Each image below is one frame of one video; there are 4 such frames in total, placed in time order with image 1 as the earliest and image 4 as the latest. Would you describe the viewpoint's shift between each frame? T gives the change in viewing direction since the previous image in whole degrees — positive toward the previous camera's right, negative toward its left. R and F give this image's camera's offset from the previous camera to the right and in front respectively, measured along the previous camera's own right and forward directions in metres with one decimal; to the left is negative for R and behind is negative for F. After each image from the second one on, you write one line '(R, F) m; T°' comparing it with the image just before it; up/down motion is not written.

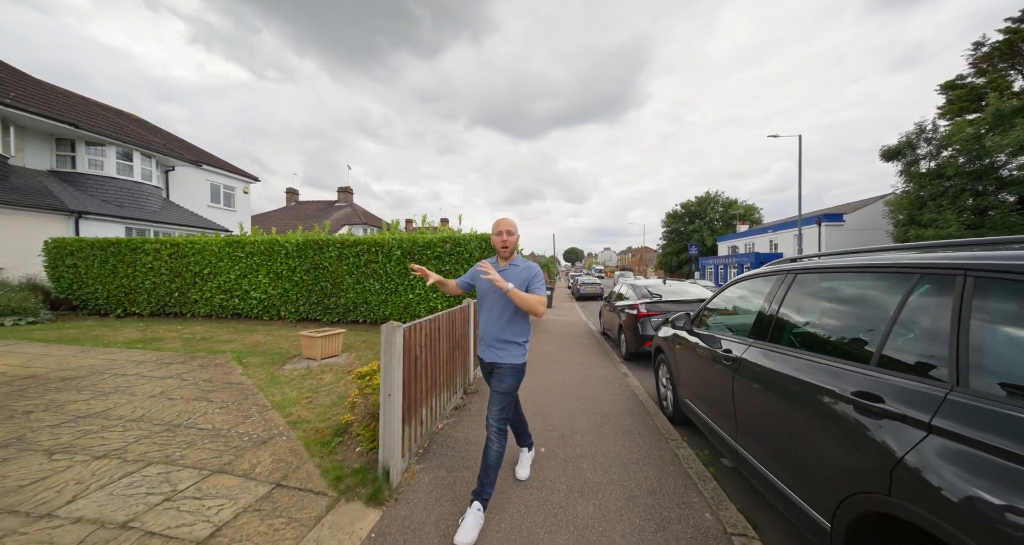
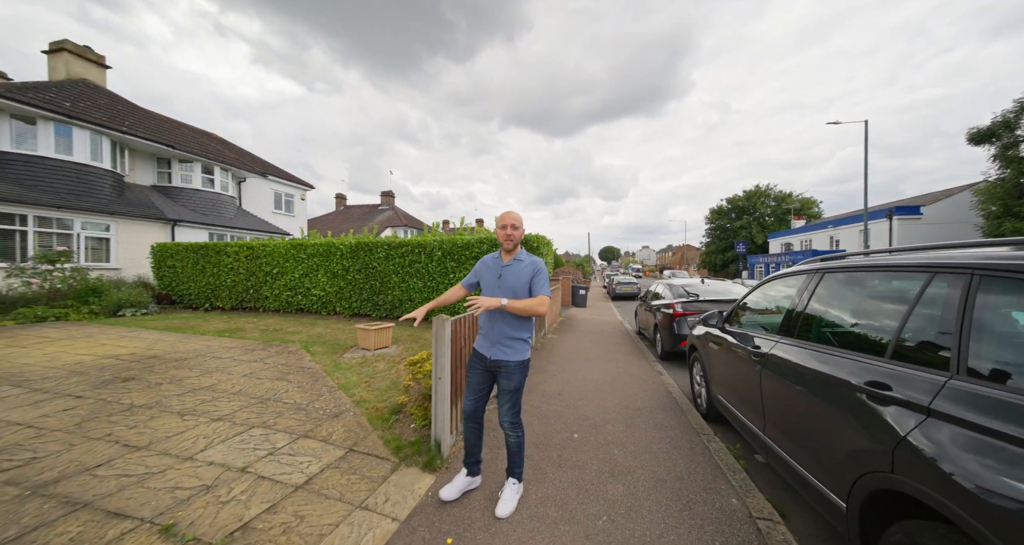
(0.0, -0.3) m; -6°
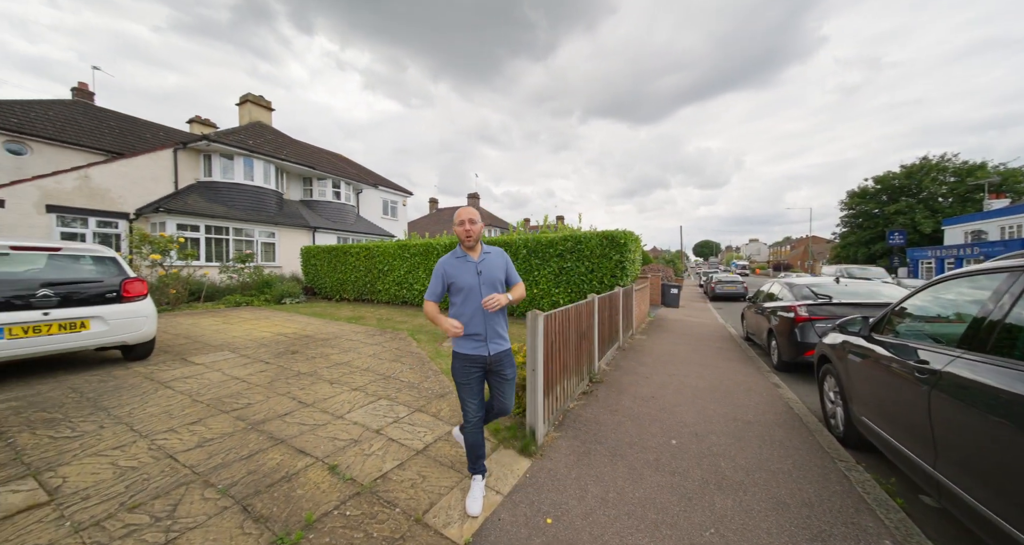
(-0.1, -0.2) m; -13°
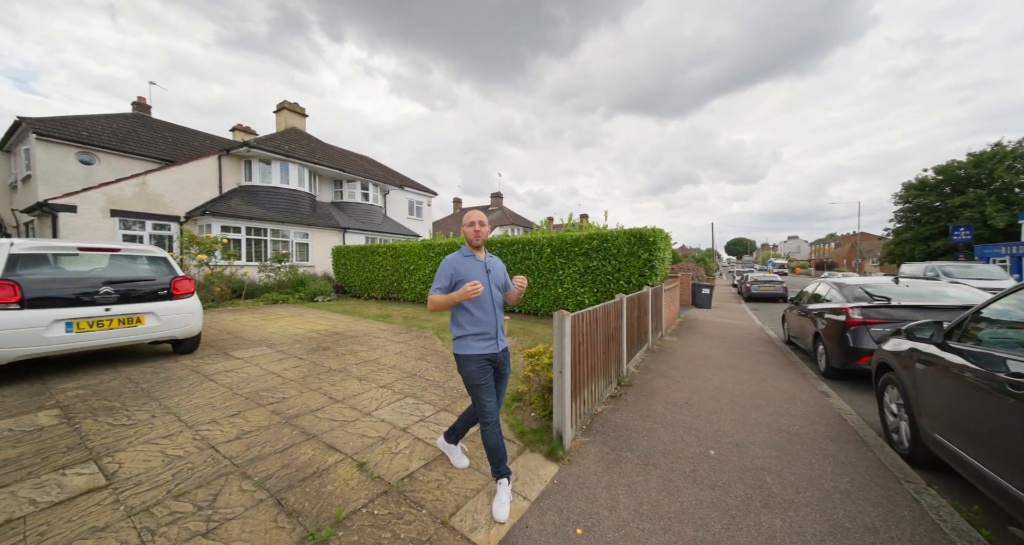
(0.0, +0.1) m; -4°
